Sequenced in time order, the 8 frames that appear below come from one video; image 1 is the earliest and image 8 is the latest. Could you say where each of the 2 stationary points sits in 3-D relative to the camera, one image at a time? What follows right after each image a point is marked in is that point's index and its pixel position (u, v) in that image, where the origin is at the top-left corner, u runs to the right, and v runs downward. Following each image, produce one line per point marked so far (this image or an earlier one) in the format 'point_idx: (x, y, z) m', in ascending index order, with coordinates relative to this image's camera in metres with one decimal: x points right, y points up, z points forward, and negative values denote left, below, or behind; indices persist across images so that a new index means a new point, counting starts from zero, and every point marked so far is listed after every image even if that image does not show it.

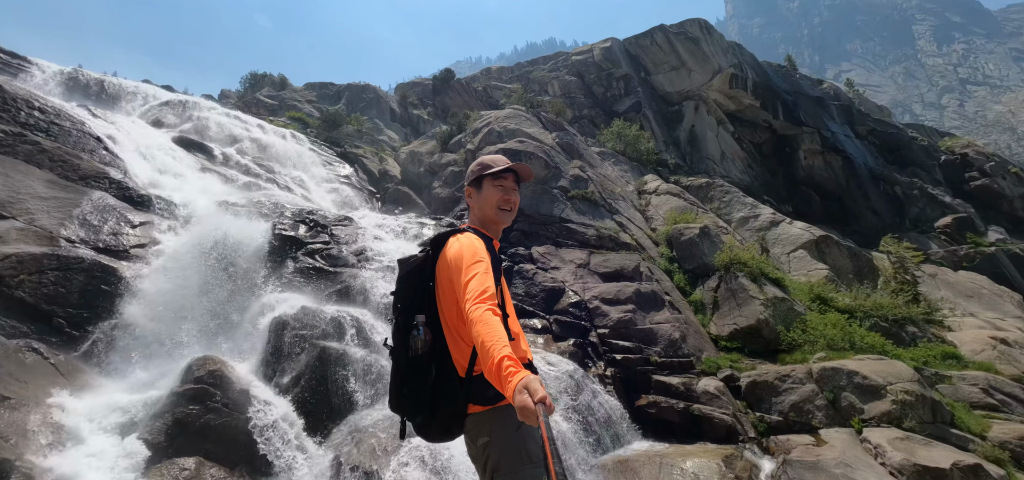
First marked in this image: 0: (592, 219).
0: (+2.5, +0.4, +15.6) m
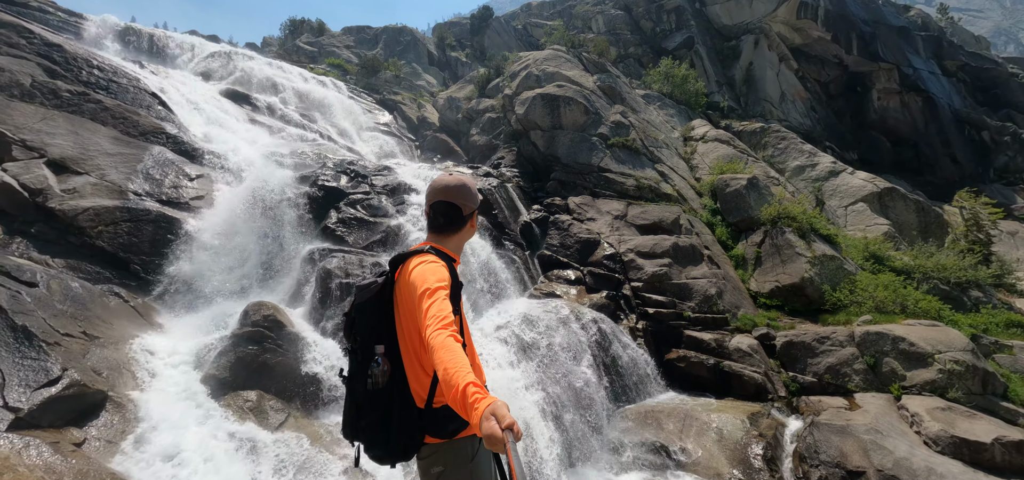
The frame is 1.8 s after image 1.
0: (+3.7, +2.1, +15.1) m
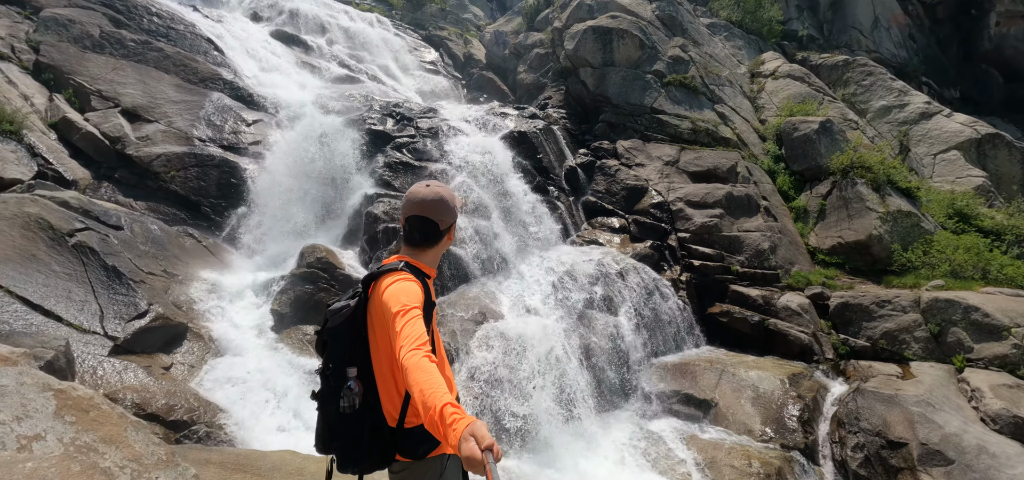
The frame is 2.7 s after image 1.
0: (+5.2, +3.7, +14.1) m
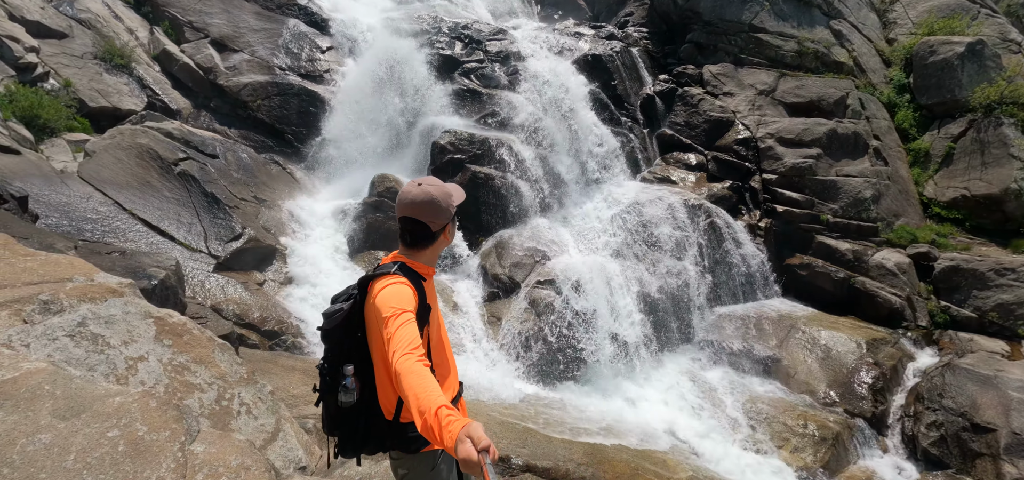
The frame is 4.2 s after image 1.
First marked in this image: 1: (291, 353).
0: (+7.2, +5.4, +12.0) m
1: (-3.7, -1.9, +7.8) m
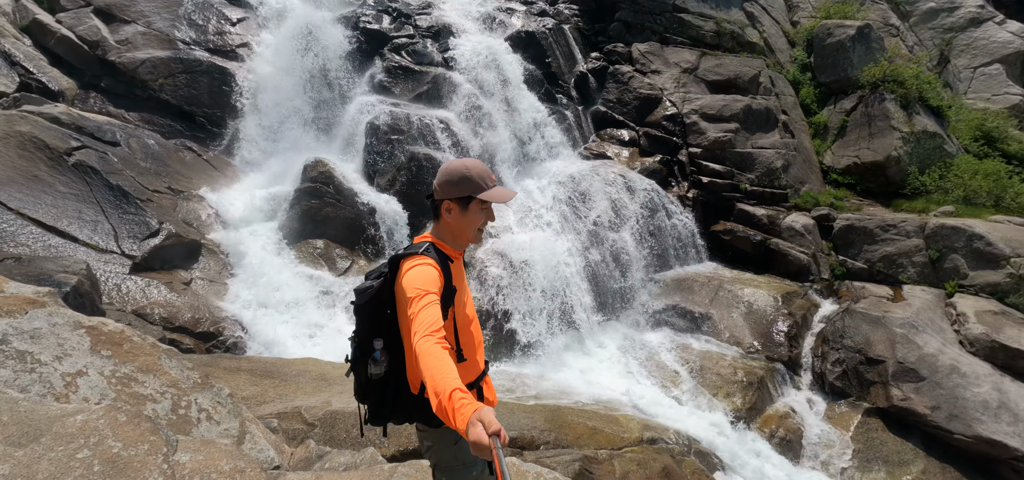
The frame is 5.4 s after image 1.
0: (+5.4, +6.2, +12.8) m
1: (-4.3, -1.8, +7.3) m
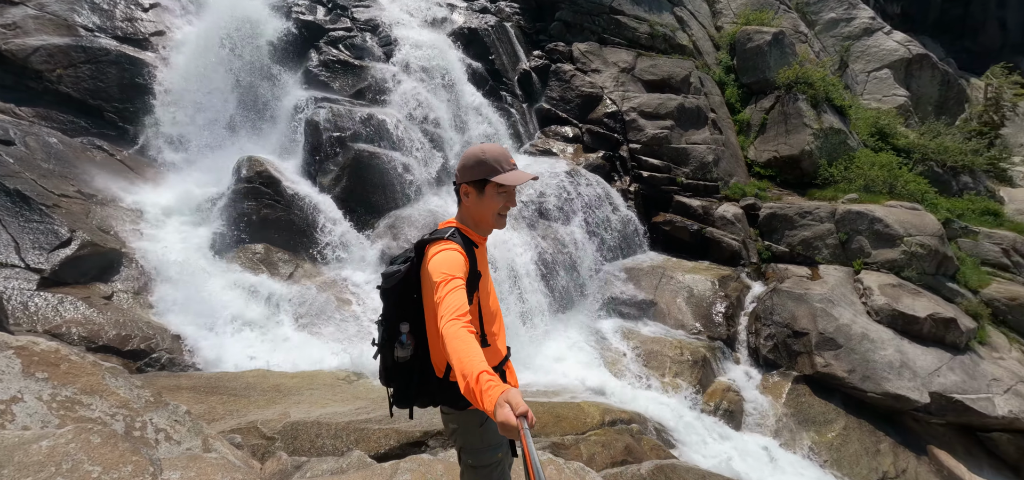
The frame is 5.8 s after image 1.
0: (+3.8, +6.5, +13.5) m
1: (-4.7, -1.9, +6.6) m
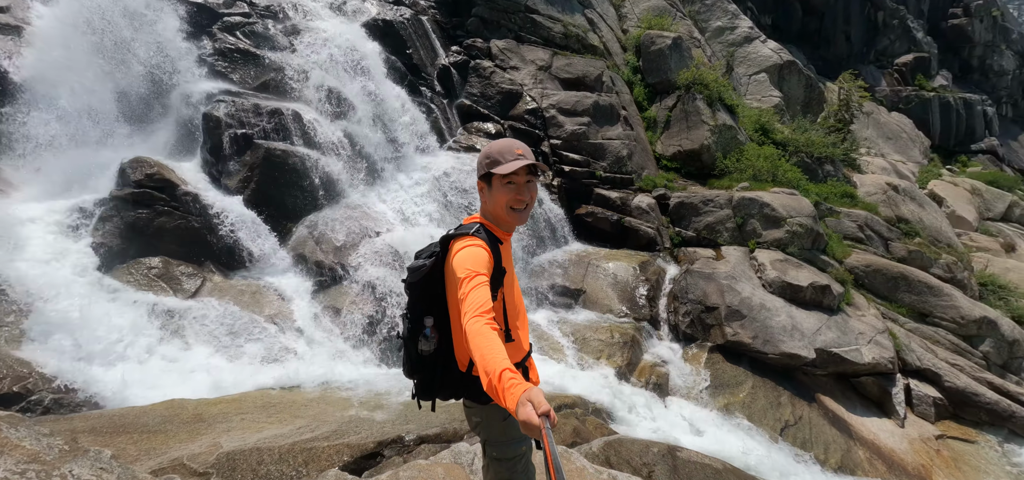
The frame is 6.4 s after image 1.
0: (+1.2, +6.7, +14.0) m
1: (-5.2, -2.1, +5.6) m
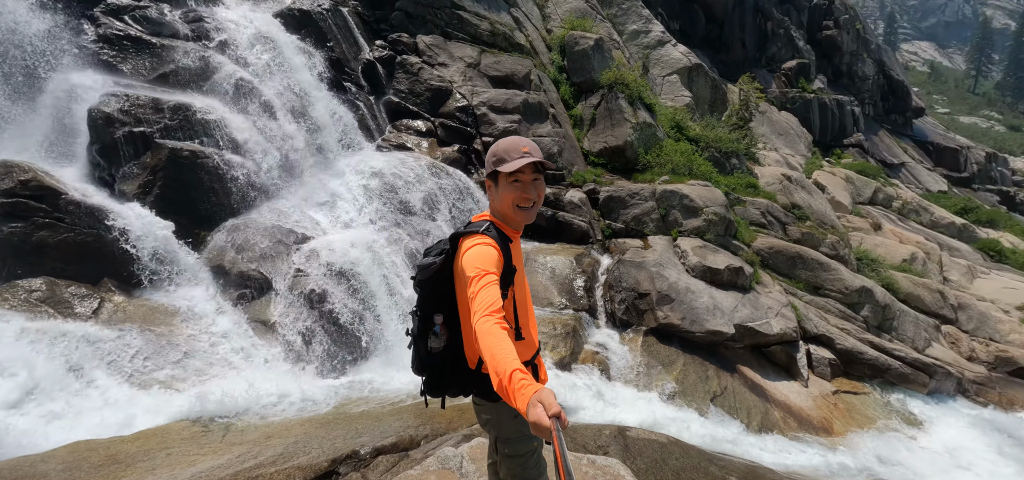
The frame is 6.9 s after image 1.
0: (-1.1, +6.8, +13.9) m
1: (-5.4, -2.3, +4.5) m
